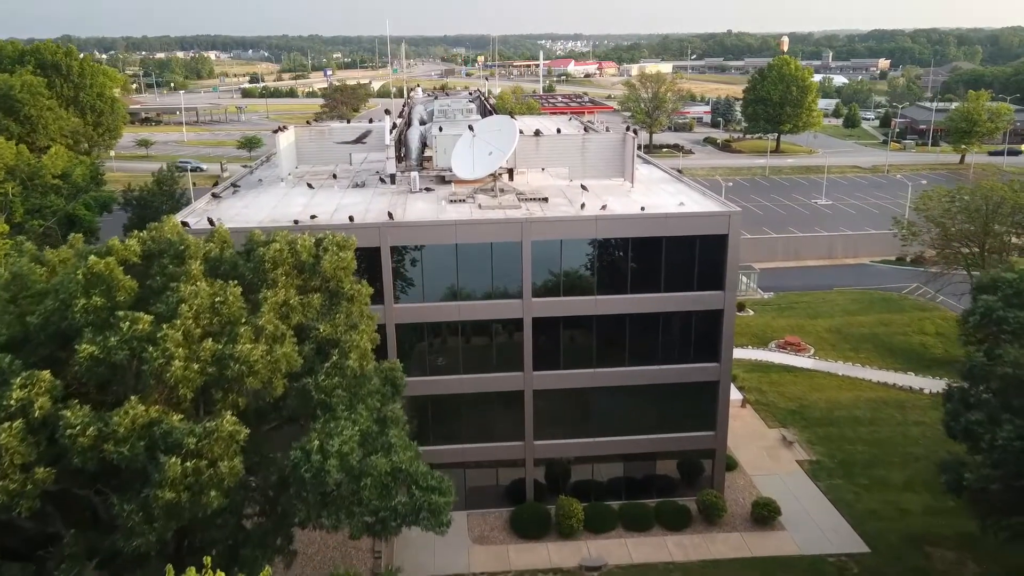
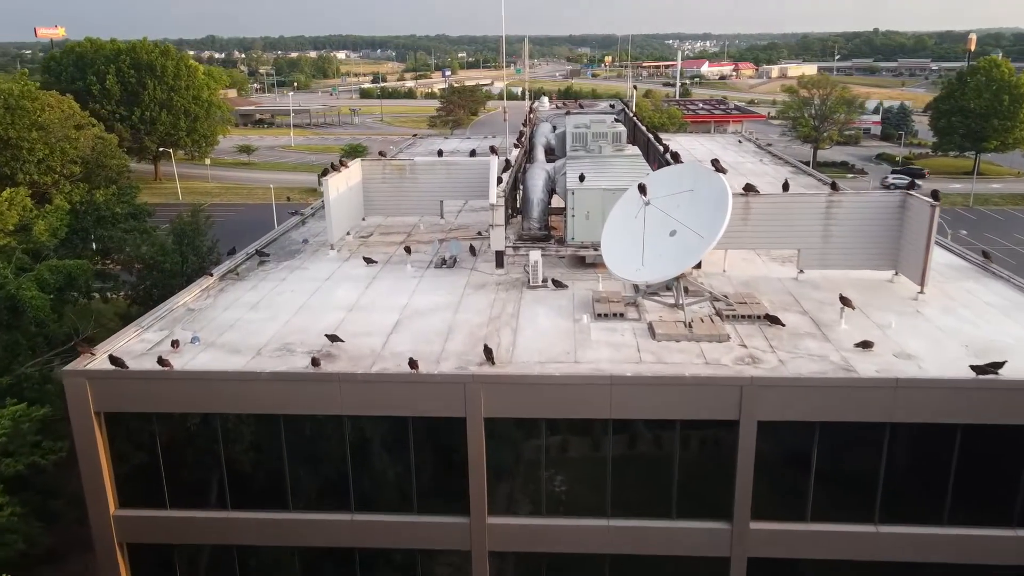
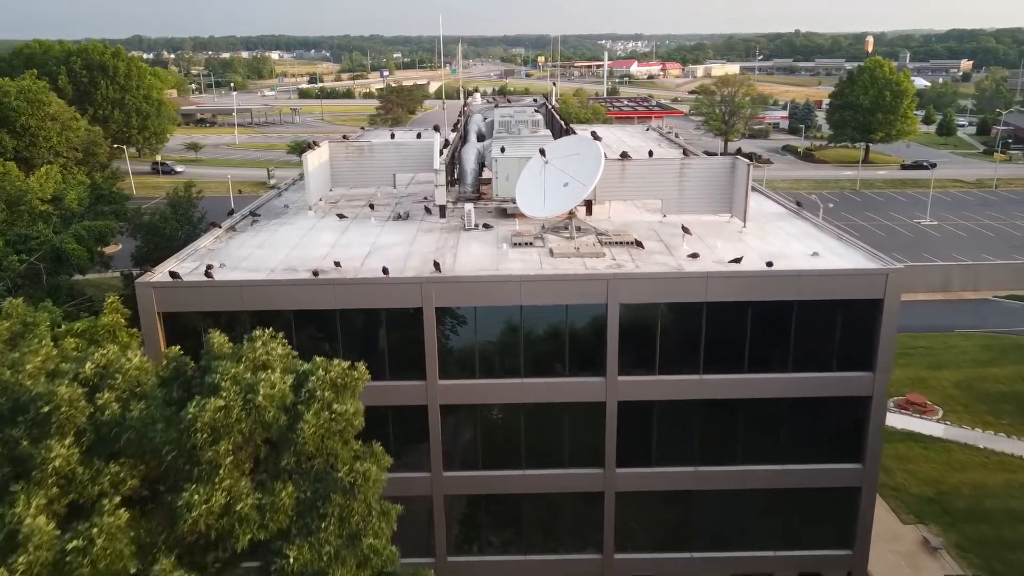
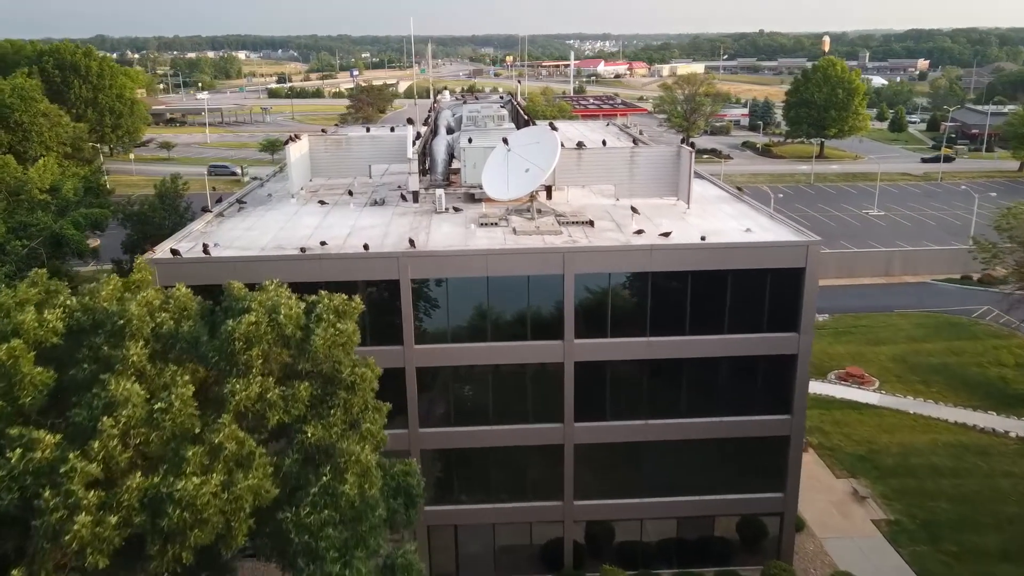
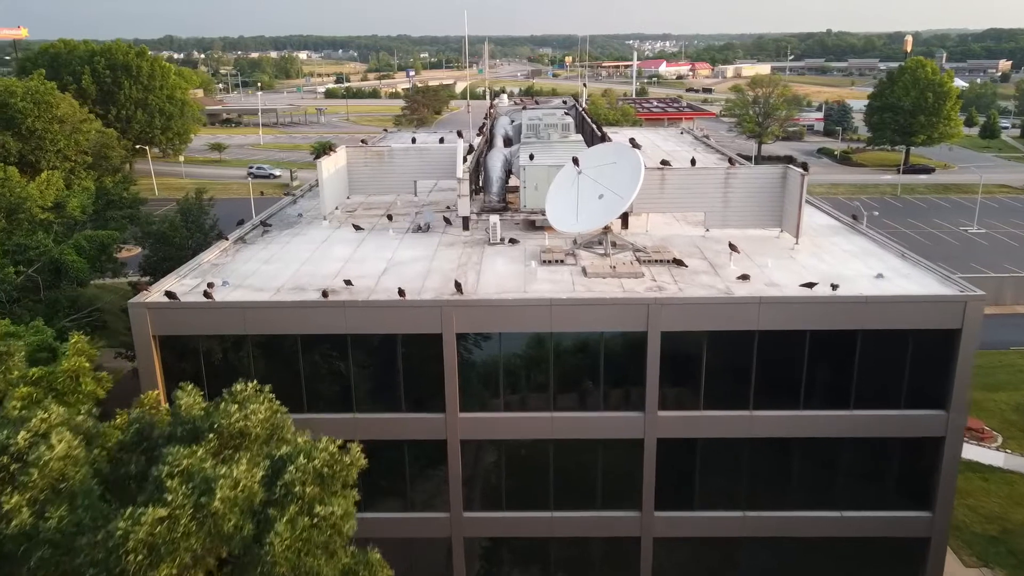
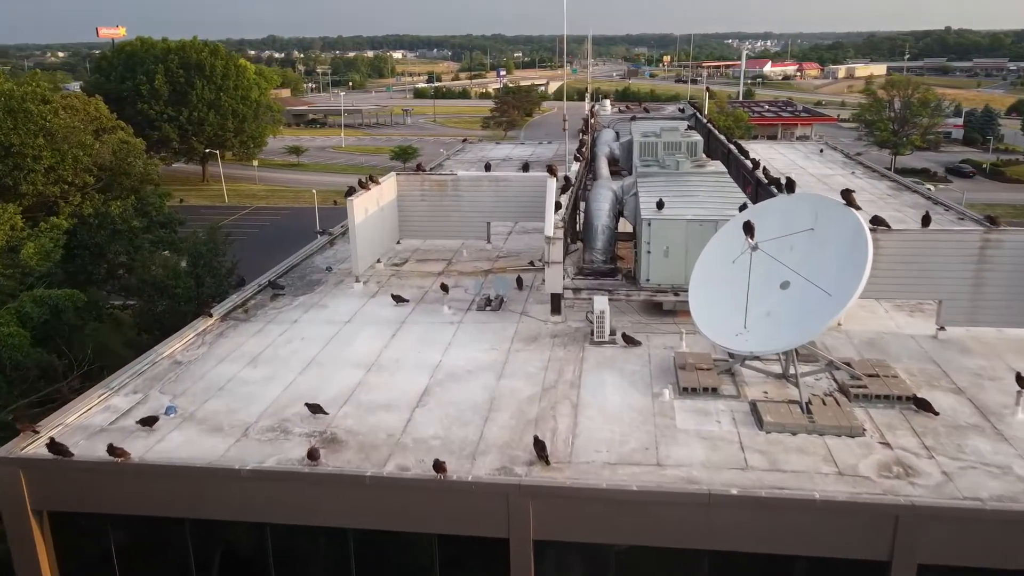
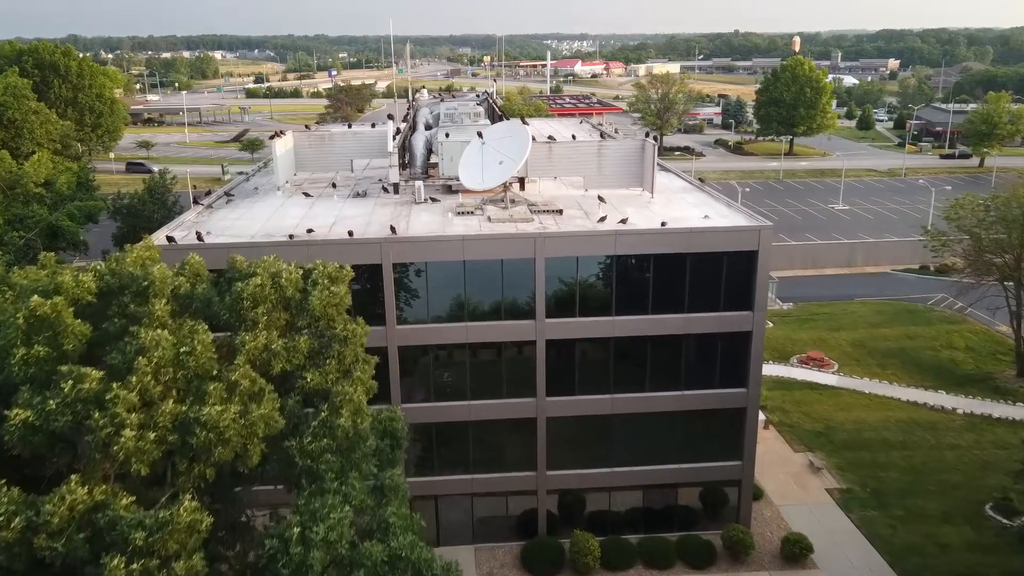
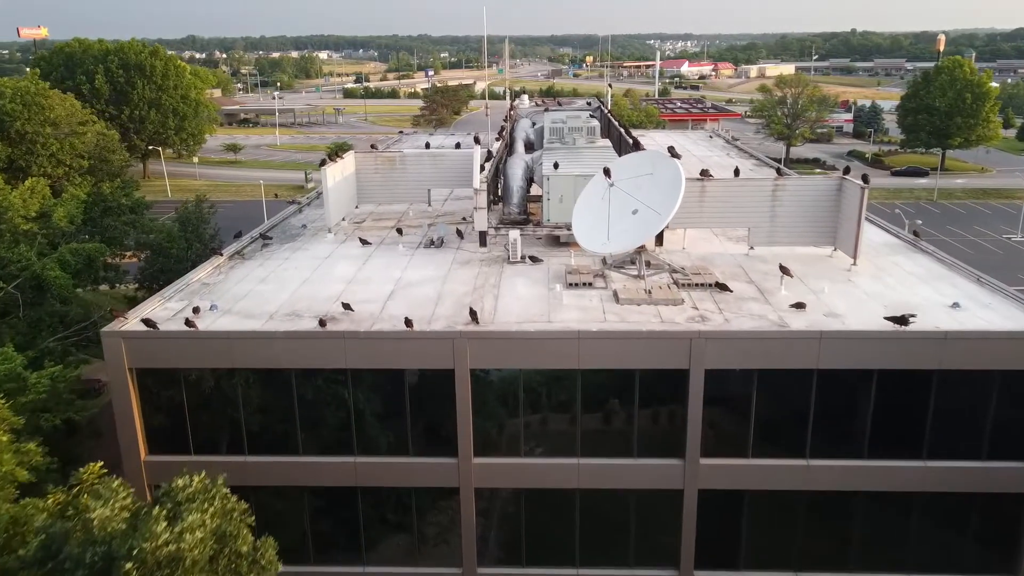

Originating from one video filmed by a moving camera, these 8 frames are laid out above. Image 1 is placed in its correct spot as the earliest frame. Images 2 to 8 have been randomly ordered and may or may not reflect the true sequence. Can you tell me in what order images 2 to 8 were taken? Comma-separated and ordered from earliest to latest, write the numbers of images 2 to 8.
7, 4, 3, 5, 8, 2, 6
